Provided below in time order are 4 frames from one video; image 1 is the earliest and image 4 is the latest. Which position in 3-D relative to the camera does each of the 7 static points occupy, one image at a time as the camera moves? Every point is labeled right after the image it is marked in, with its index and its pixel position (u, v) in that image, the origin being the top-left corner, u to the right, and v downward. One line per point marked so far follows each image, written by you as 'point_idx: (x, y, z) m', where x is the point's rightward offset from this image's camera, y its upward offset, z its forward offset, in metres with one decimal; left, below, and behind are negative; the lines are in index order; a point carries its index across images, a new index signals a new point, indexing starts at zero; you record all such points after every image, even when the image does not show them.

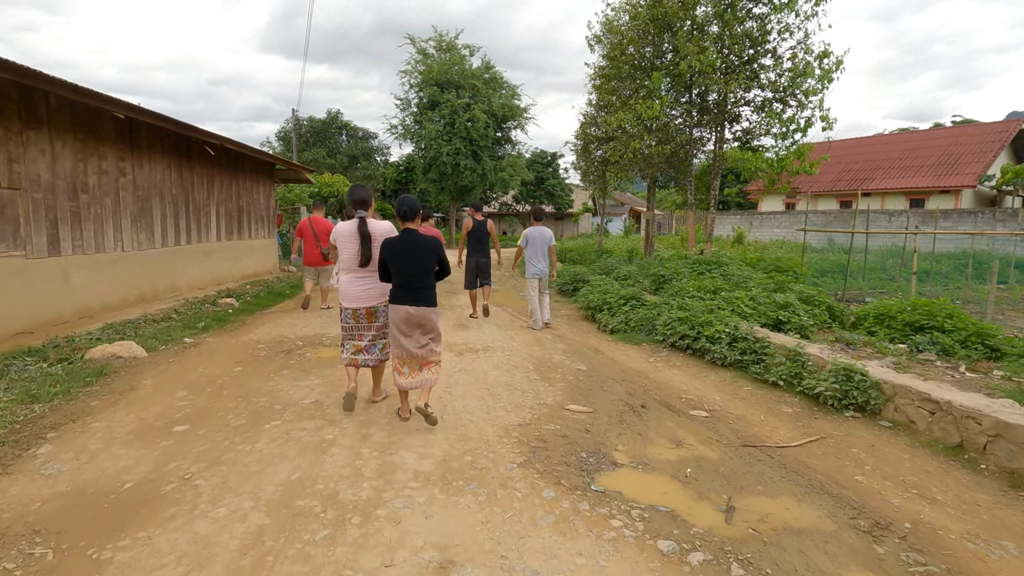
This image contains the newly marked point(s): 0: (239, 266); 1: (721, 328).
0: (-6.4, +0.5, +12.6) m
1: (+2.3, -0.4, +5.7) m
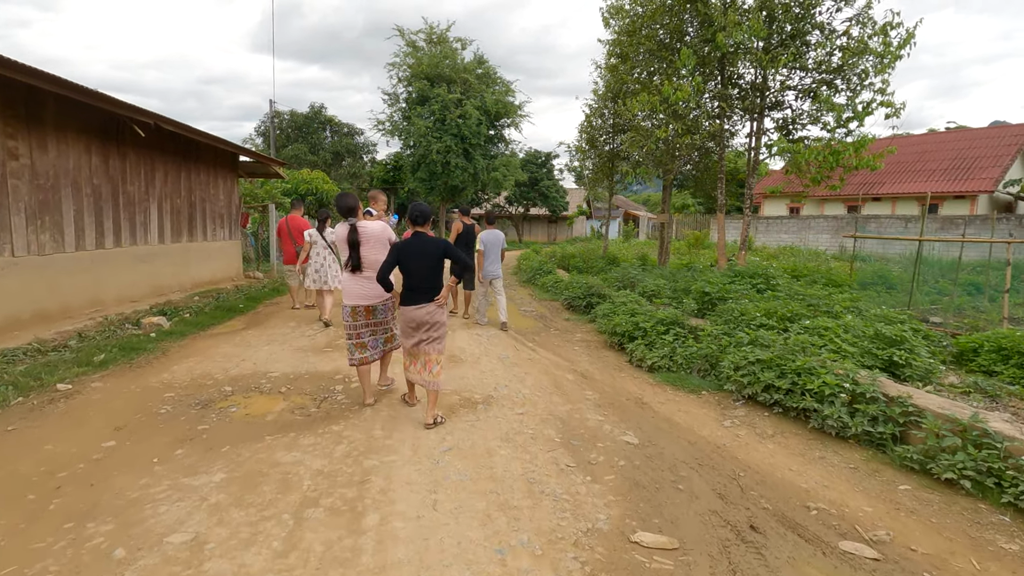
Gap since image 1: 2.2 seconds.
0: (-6.4, +0.3, +10.7) m
1: (+2.4, -0.7, +3.9) m
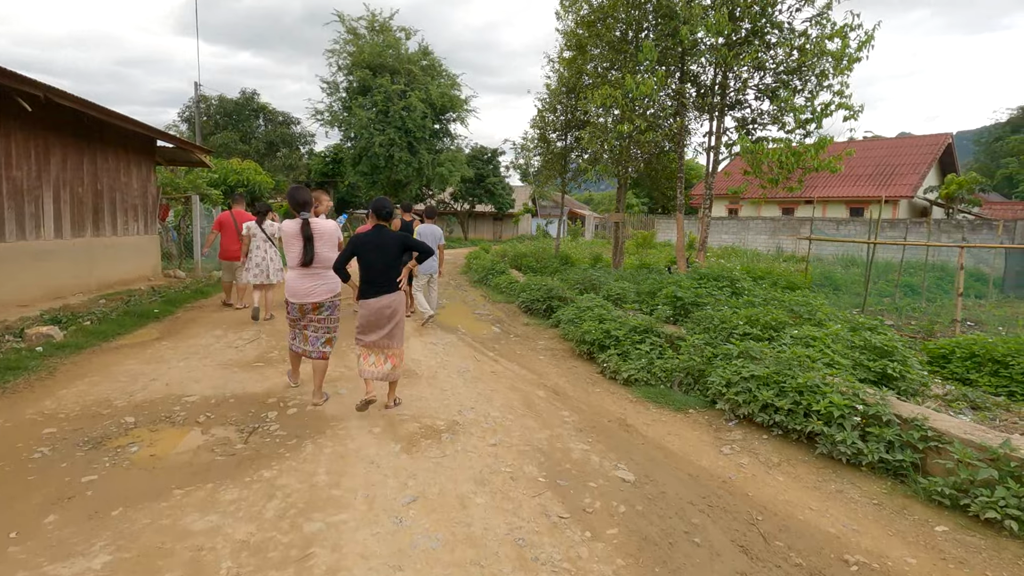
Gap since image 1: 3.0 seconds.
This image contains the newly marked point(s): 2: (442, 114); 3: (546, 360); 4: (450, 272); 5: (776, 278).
0: (-7.3, +0.3, +9.3) m
1: (+2.2, -0.7, +3.6) m
2: (-2.5, +6.2, +19.2) m
3: (+0.4, -0.8, +6.2) m
4: (-1.8, +0.4, +15.0) m
5: (+4.7, +0.2, +9.4) m
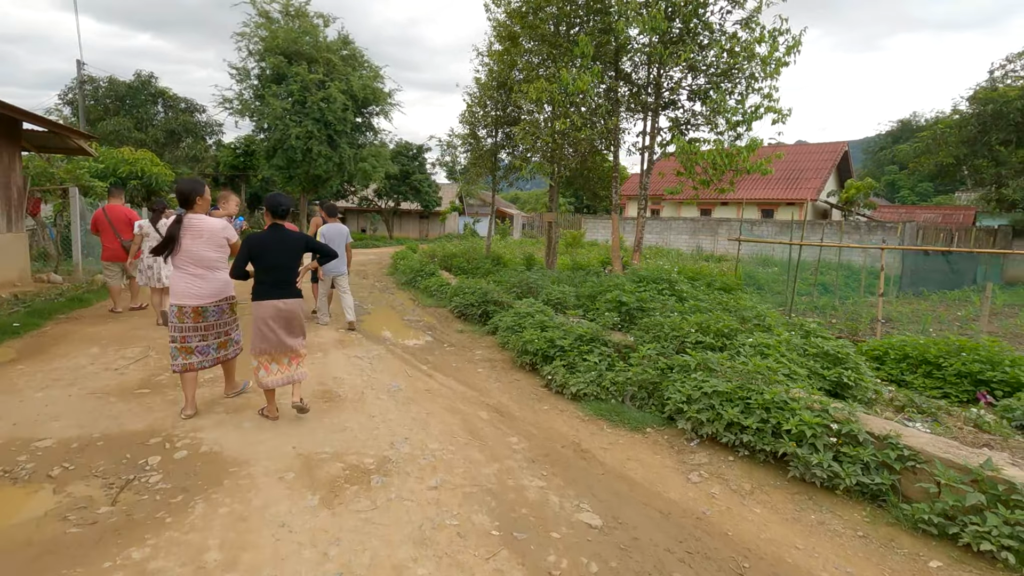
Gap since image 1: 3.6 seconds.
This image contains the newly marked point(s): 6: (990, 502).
0: (-8.3, +0.1, +7.7) m
1: (+1.9, -0.8, +3.3) m
2: (-5.0, +6.2, +18.2) m
3: (-0.3, -0.9, +5.7) m
4: (-3.6, +0.4, +14.1) m
5: (+3.5, +0.2, +9.5) m
6: (+2.4, -1.1, +2.6) m
